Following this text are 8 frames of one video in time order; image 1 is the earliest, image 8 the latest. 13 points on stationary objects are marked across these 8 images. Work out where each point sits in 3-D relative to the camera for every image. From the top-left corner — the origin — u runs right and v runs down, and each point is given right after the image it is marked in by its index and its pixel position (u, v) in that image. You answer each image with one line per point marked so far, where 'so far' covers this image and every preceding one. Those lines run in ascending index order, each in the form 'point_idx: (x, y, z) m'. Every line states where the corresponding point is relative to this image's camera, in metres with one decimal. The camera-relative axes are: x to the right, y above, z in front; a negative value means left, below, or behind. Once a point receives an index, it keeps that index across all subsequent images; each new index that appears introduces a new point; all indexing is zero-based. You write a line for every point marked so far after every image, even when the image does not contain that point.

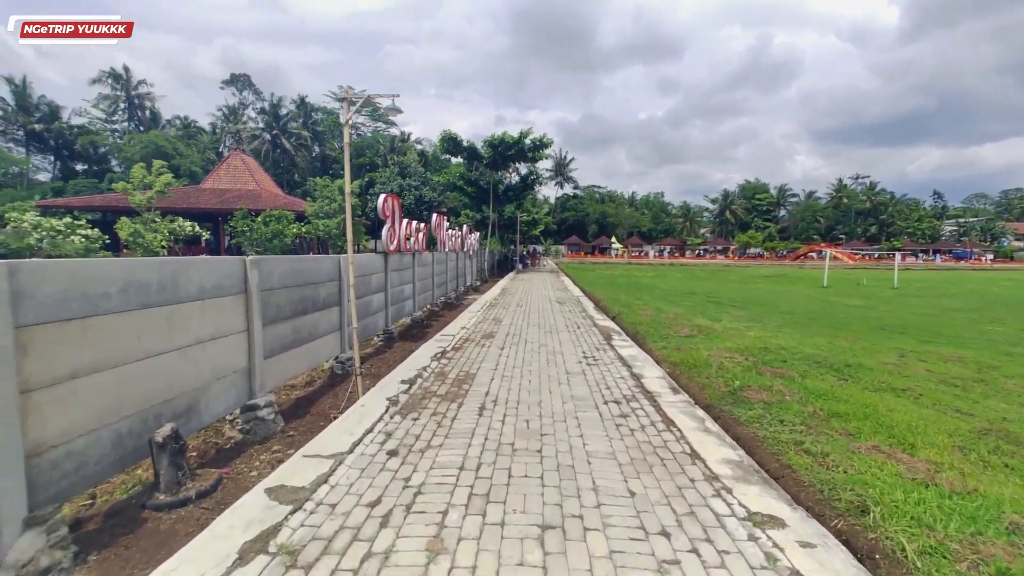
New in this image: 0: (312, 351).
0: (-2.6, -0.8, +5.8) m
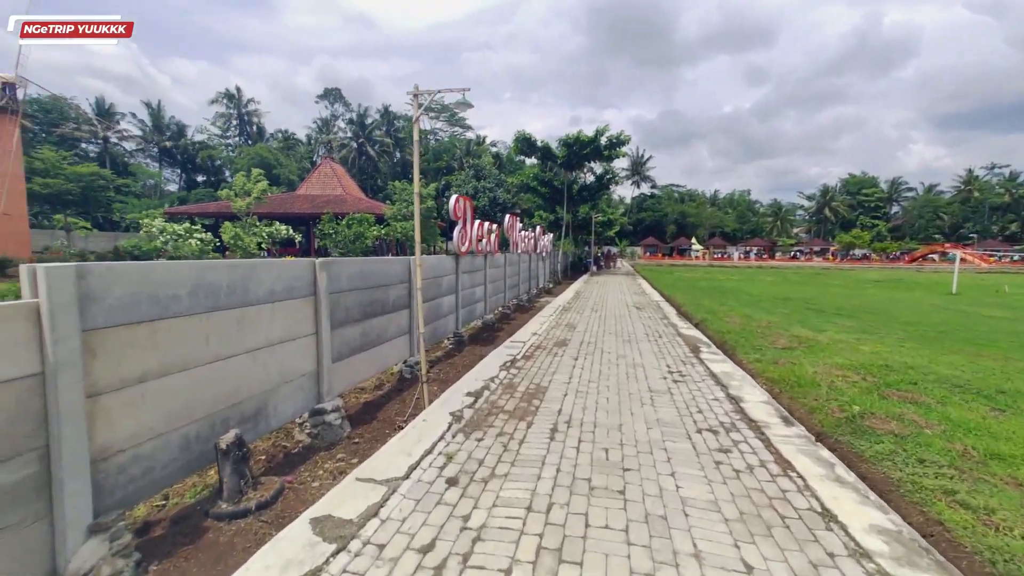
0: (-1.7, -0.8, +5.7) m
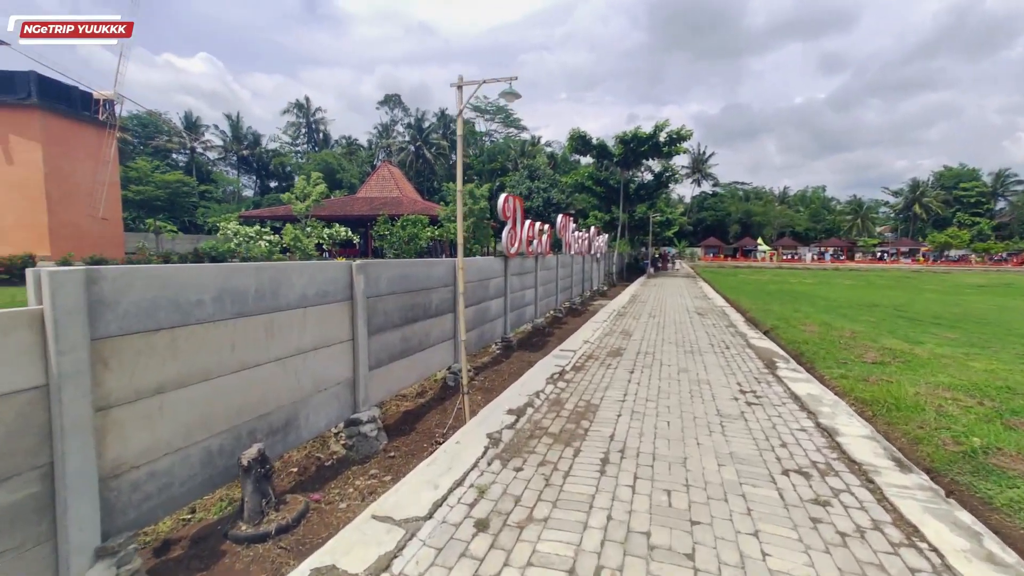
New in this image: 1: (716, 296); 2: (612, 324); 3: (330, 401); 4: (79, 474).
0: (-1.1, -0.9, +5.4) m
1: (+9.0, -0.3, +19.9) m
2: (+2.0, -0.7, +9.1) m
3: (-1.6, -1.0, +3.9) m
4: (-2.0, -0.9, +2.1) m
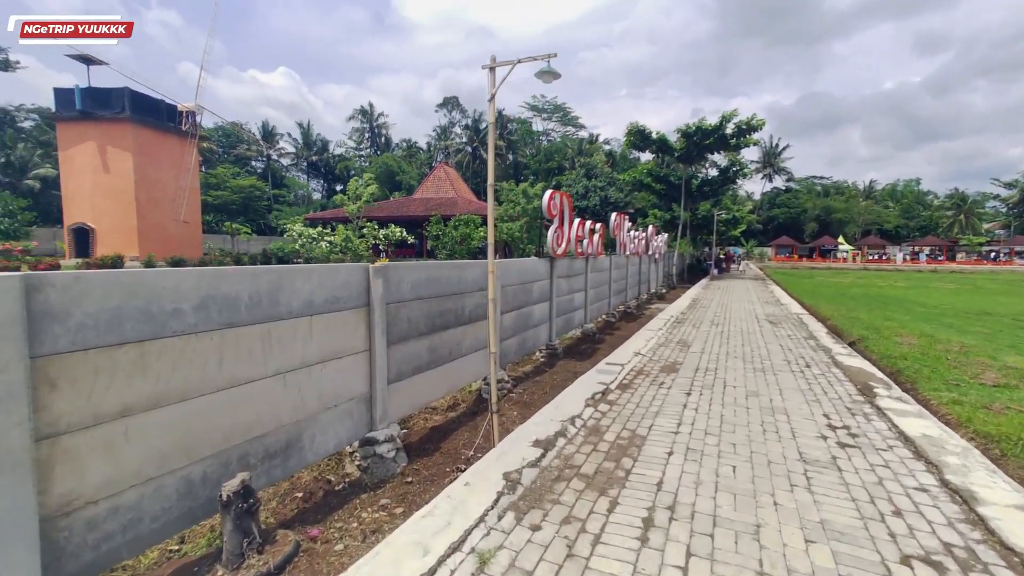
0: (-0.7, -0.9, +5.0) m
1: (+11.2, -0.5, +18.0) m
2: (+2.9, -0.8, +8.3) m
3: (-1.3, -1.0, +3.6) m
4: (-2.0, -0.9, +1.8) m
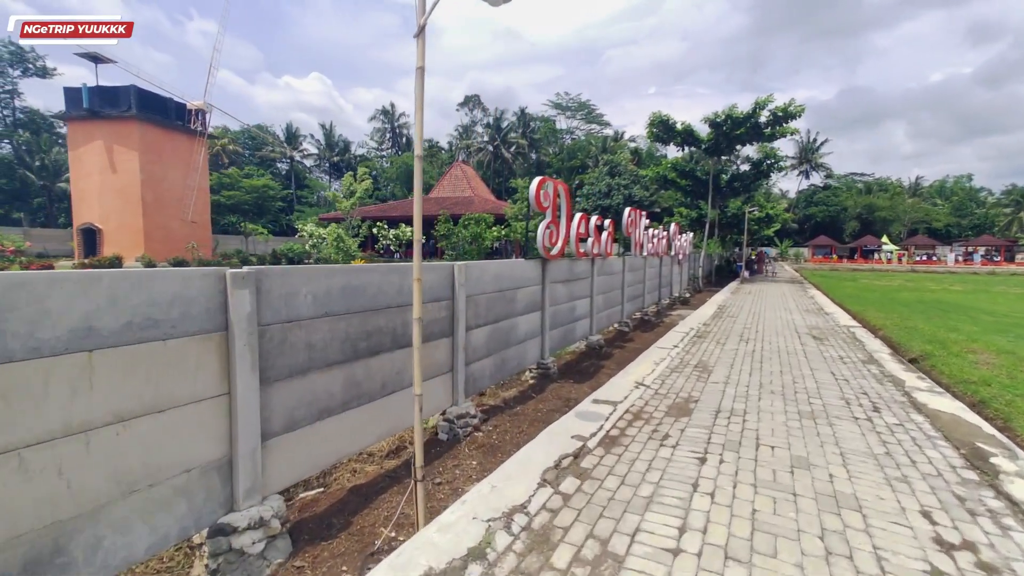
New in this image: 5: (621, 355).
0: (-1.1, -1.0, +3.8) m
1: (+11.5, -0.6, +16.1) m
2: (+2.6, -0.9, +6.8) m
3: (-1.8, -1.1, +2.4) m
4: (-2.6, -1.0, +0.7) m
5: (+2.1, -1.3, +8.7) m
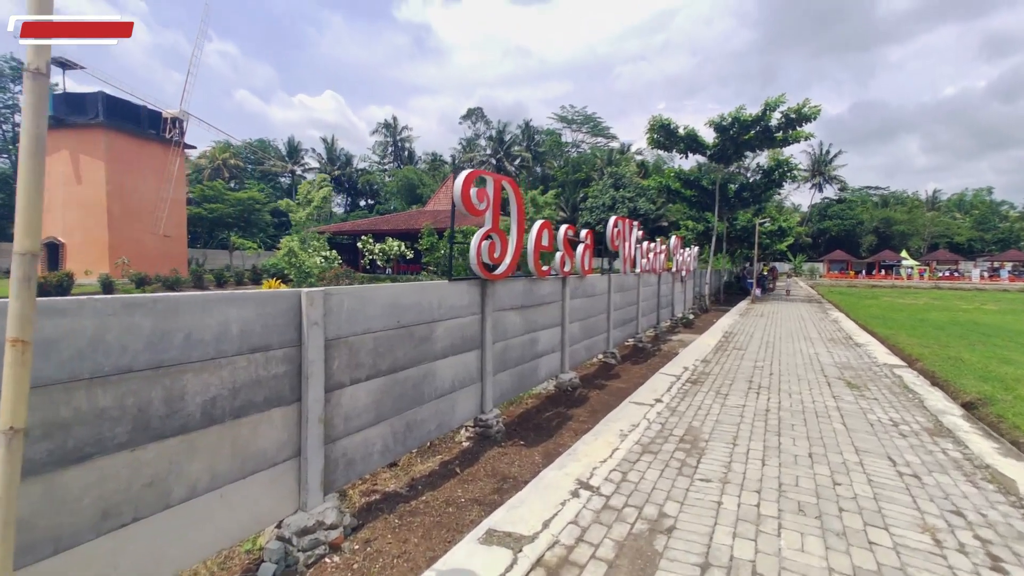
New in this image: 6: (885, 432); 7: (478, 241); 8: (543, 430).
0: (-1.9, -1.3, +2.1) m
1: (+10.9, -1.3, +14.2) m
2: (+1.8, -1.3, +5.1) m
3: (-2.7, -1.3, +0.7) m
4: (-3.5, -1.1, -1.0) m
5: (+1.4, -1.7, +7.0) m
6: (+3.7, -1.3, +4.5) m
7: (-0.3, +0.5, +4.9) m
8: (+0.4, -1.7, +5.6) m
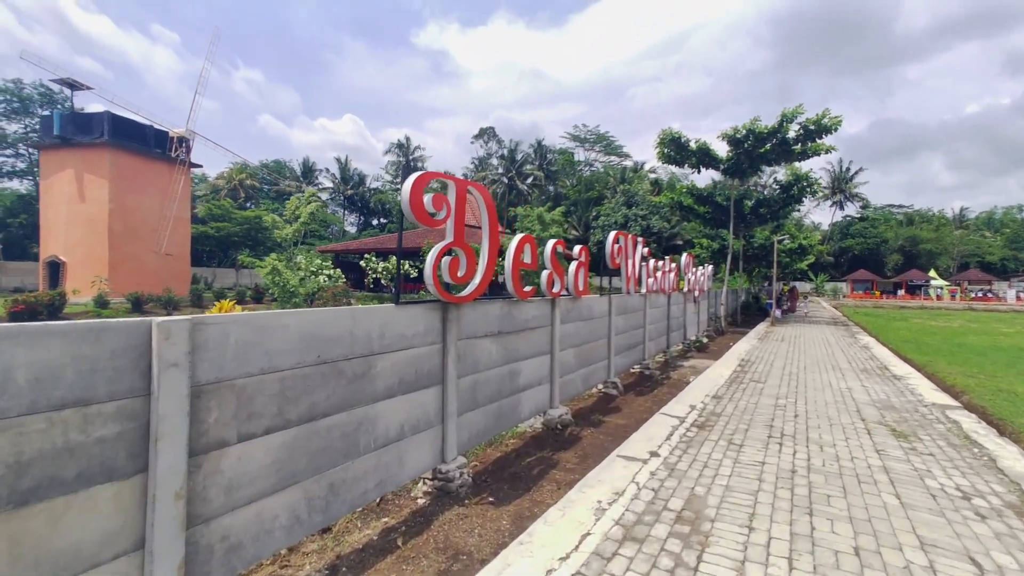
0: (-2.3, -1.4, +1.3) m
1: (+10.9, -1.9, +12.9) m
2: (+1.5, -1.5, +4.1) m
3: (-3.2, -1.4, -0.1) m
4: (-4.0, -1.1, -1.7) m
5: (+1.1, -2.0, +6.0) m
6: (+3.3, -1.5, +3.5) m
7: (-0.6, +0.3, +4.1) m
8: (+0.1, -2.0, +4.7) m
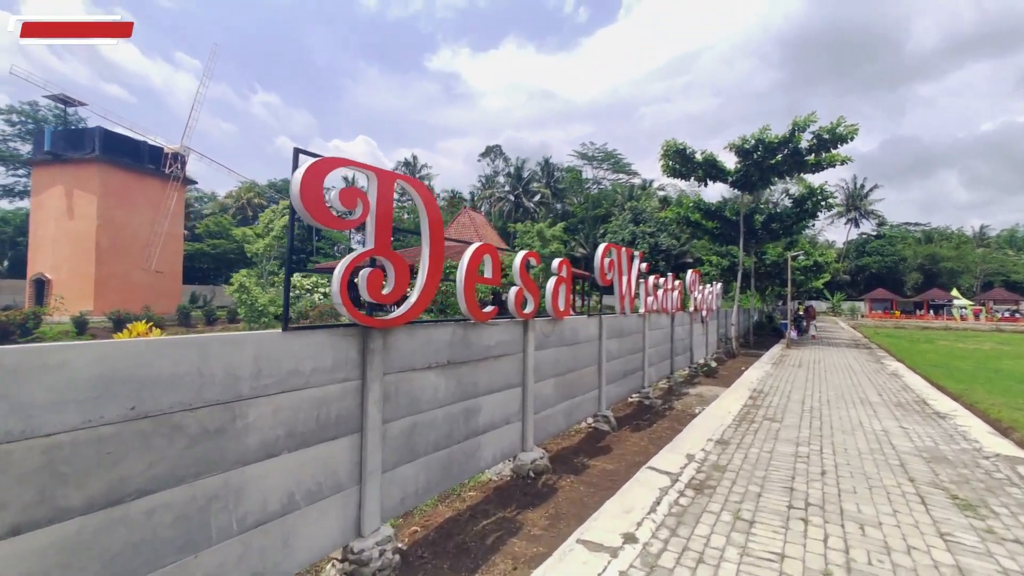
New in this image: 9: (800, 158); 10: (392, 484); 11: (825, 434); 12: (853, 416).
0: (-2.9, -1.4, +0.3) m
1: (+10.6, -2.5, +11.6) m
2: (+1.1, -1.7, +3.1) m
3: (-3.7, -1.3, -1.0) m
4: (-4.6, -1.0, -2.6) m
5: (+0.7, -2.3, +5.0) m
6: (+2.9, -1.7, +2.4) m
7: (-1.1, +0.2, +3.2) m
8: (-0.4, -2.1, +3.6) m
9: (+12.4, +5.4, +19.4) m
10: (-0.9, -1.5, +3.5) m
11: (+3.9, -1.8, +5.6) m
12: (+5.0, -1.8, +6.4) m
